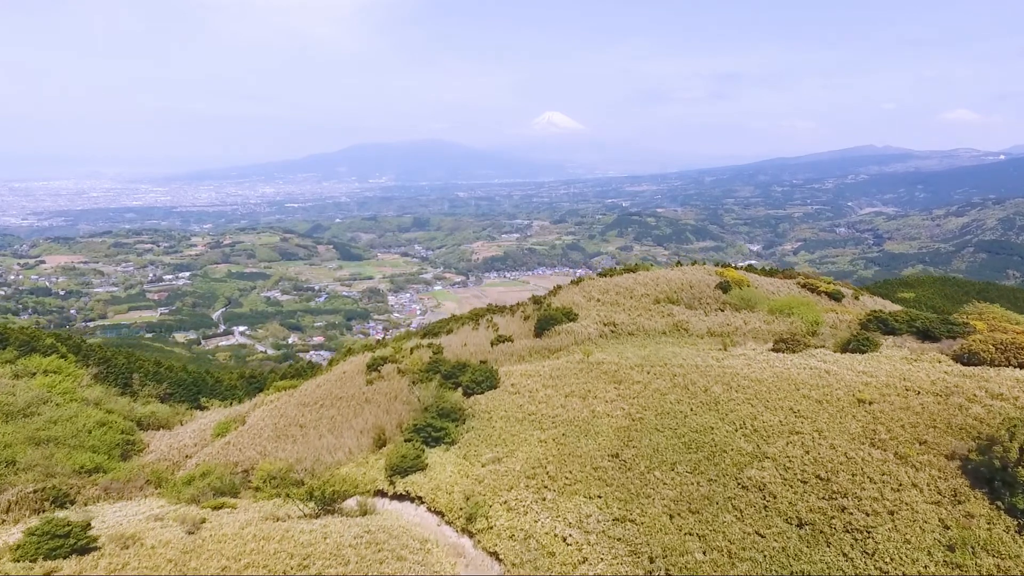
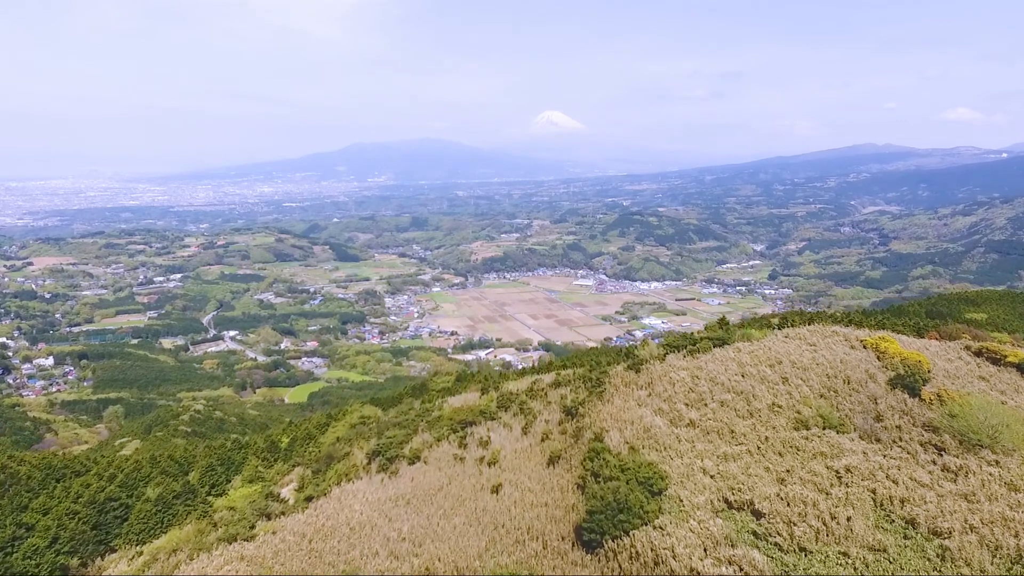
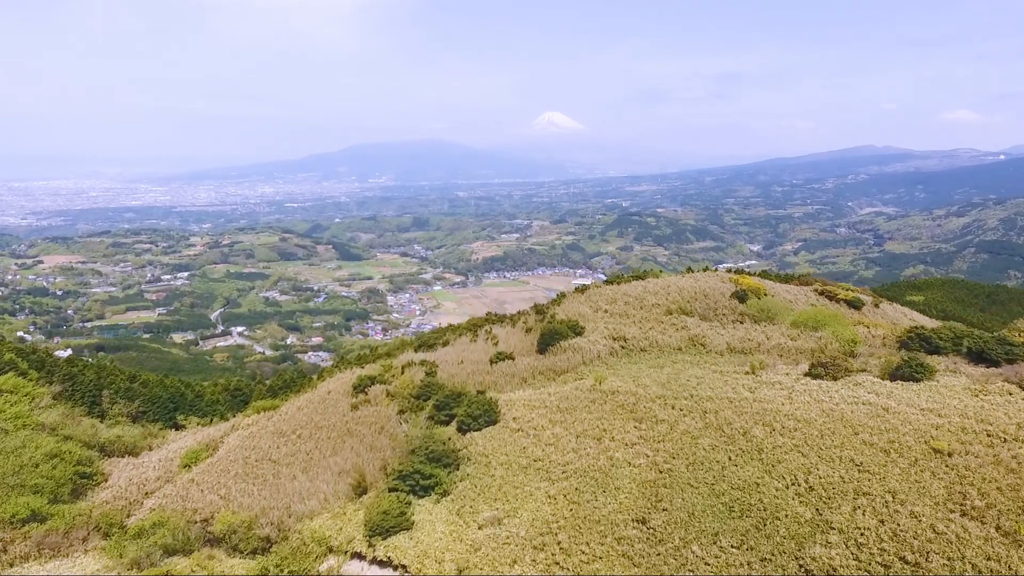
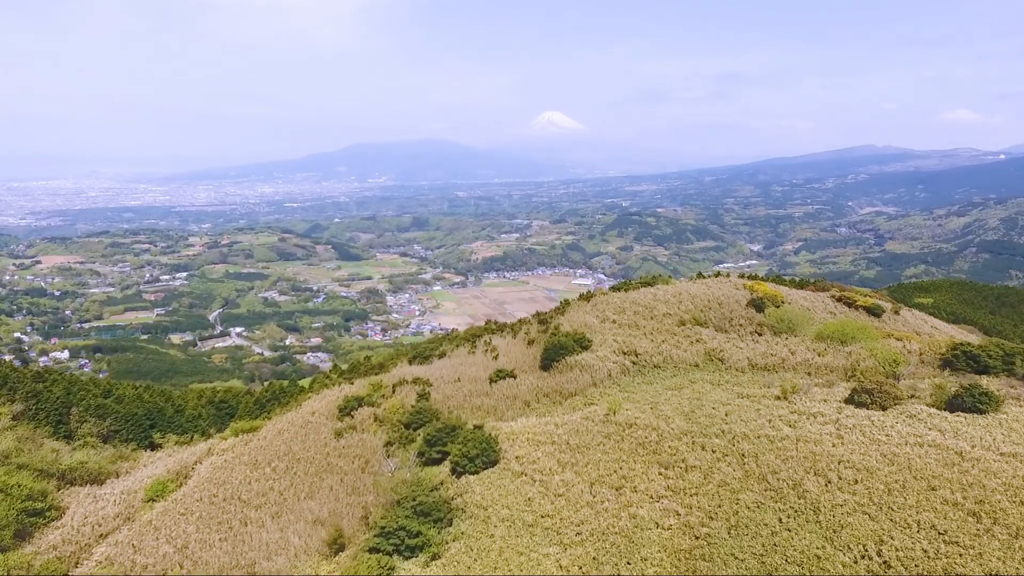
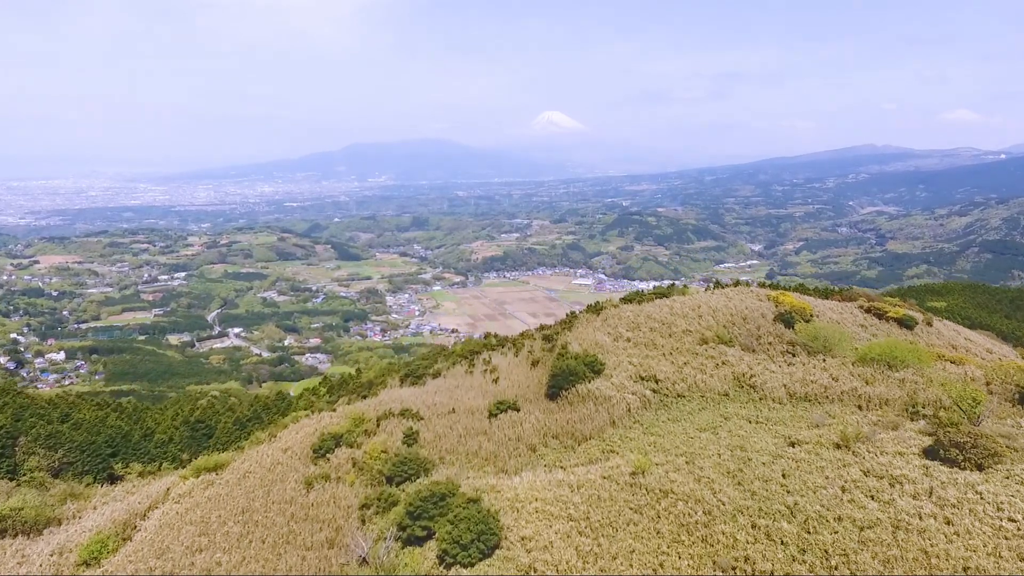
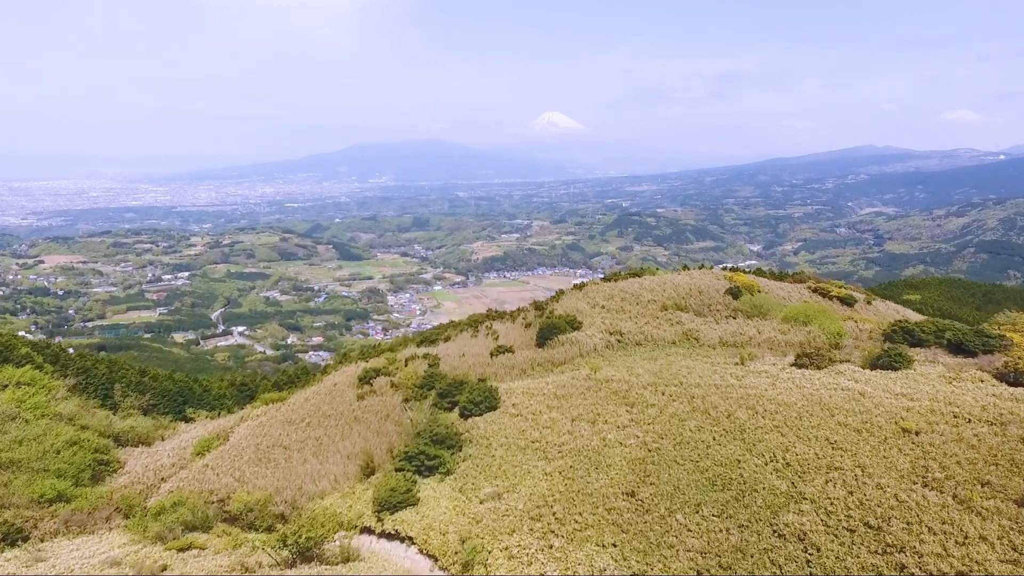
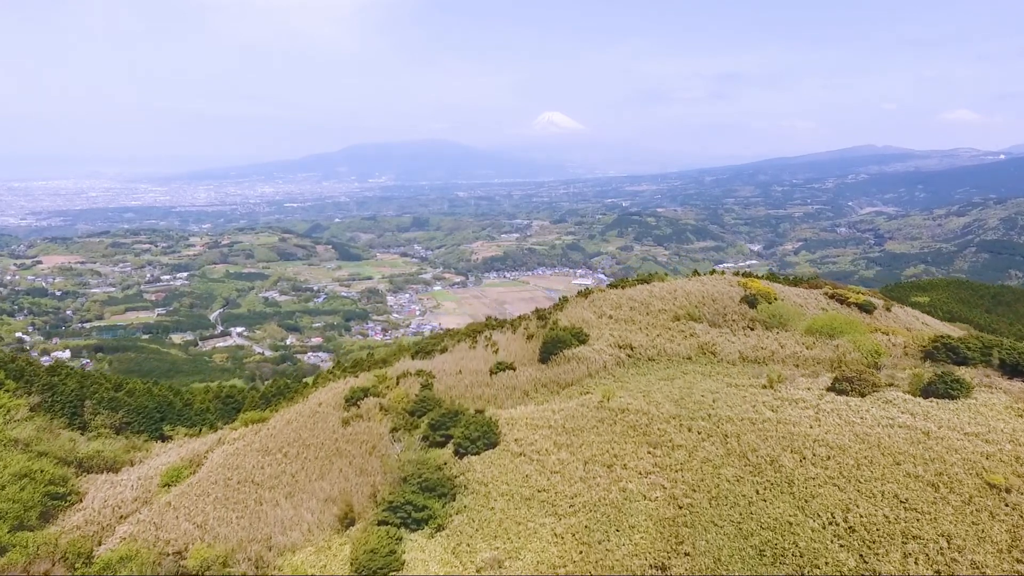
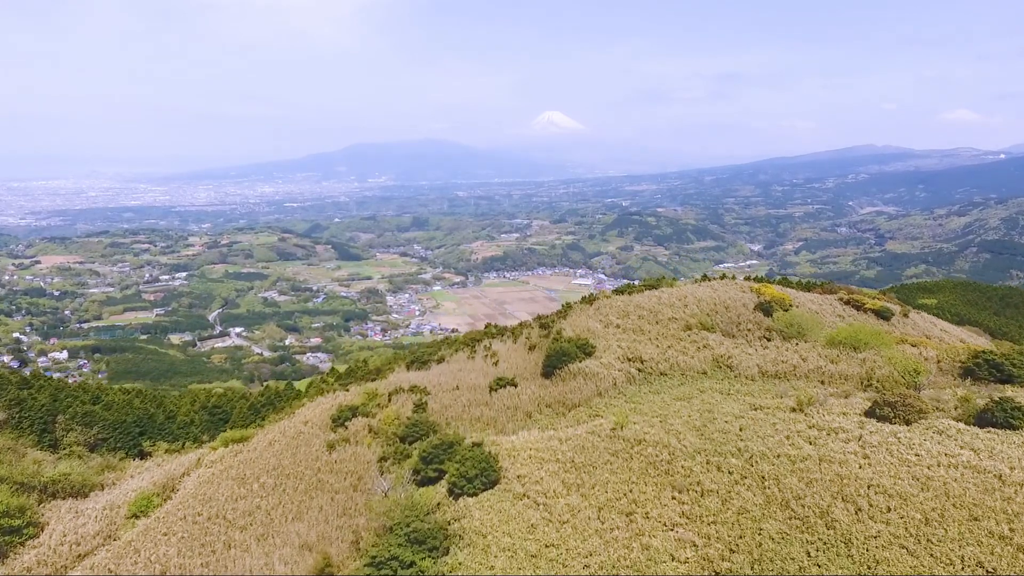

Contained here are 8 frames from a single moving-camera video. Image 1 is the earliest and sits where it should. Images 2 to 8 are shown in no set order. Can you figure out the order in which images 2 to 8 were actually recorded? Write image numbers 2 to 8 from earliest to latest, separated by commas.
6, 3, 7, 4, 8, 5, 2
